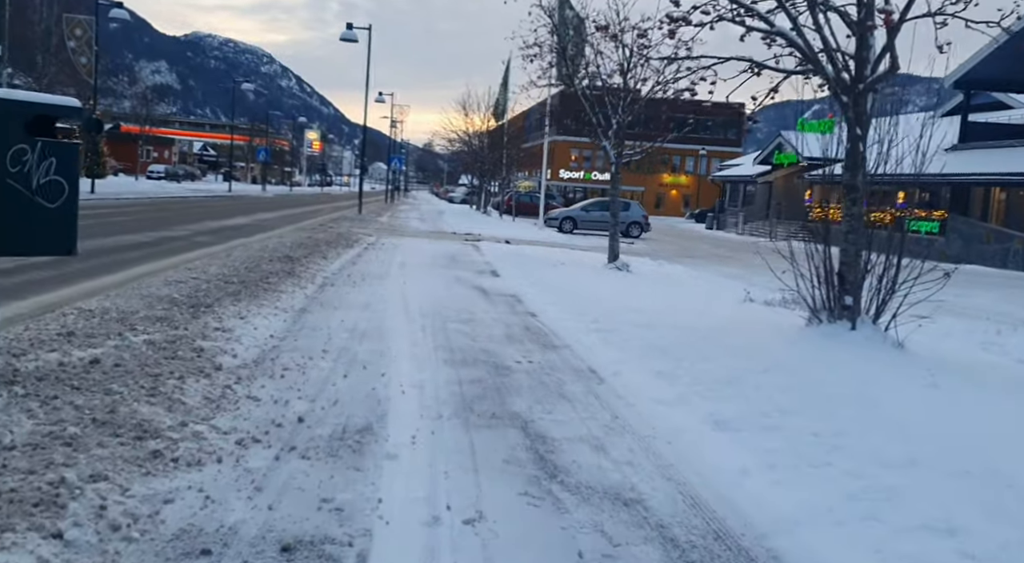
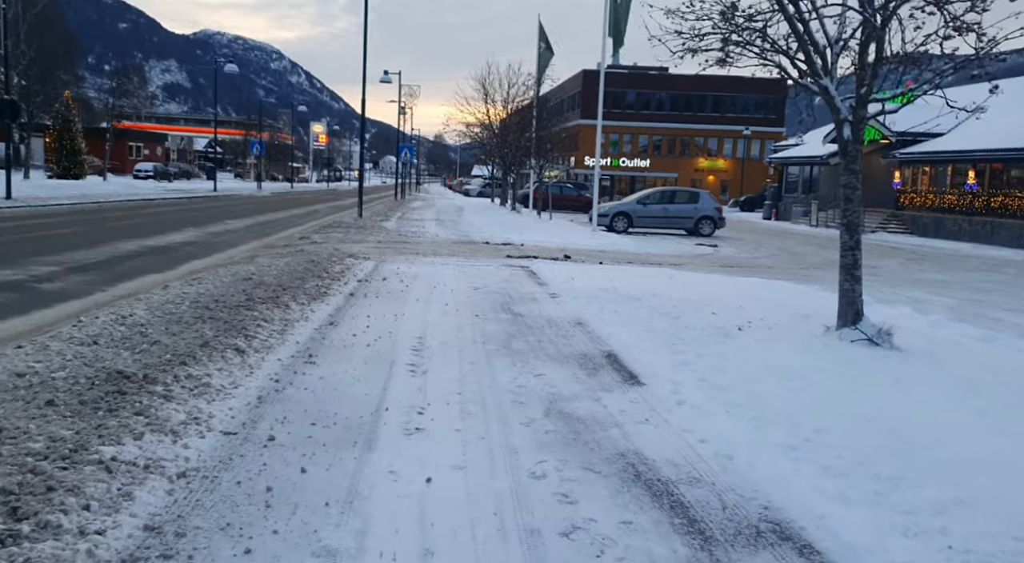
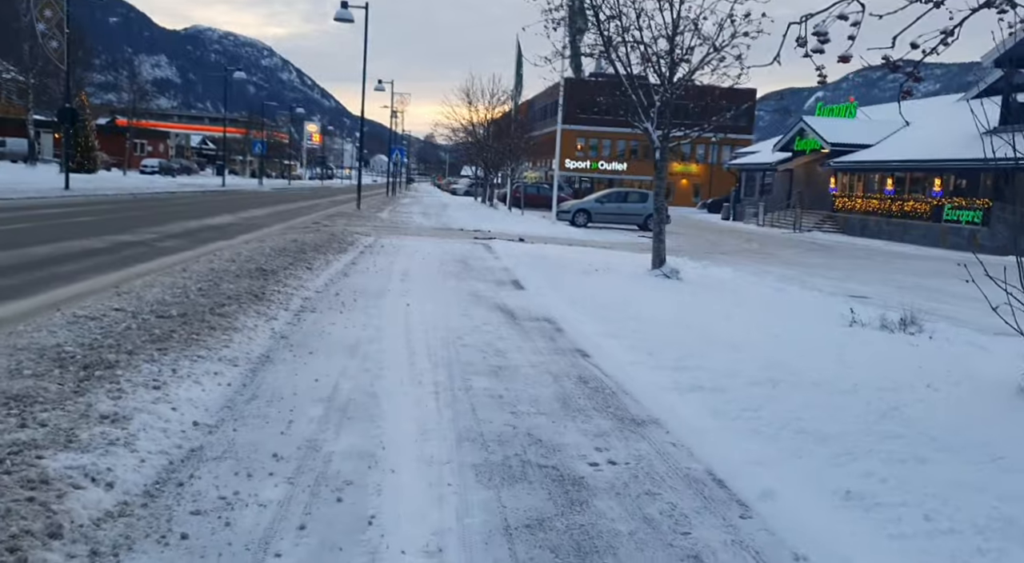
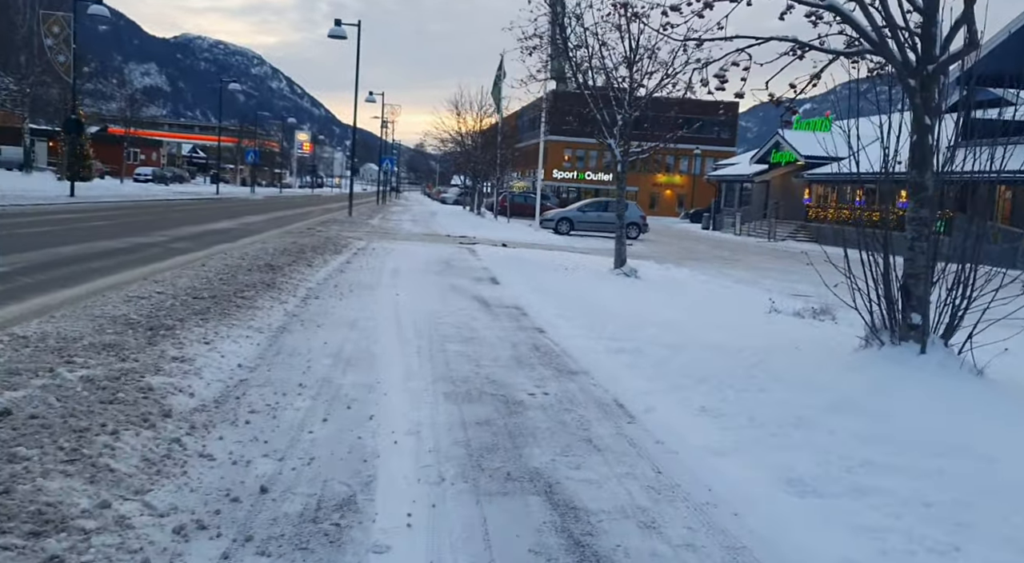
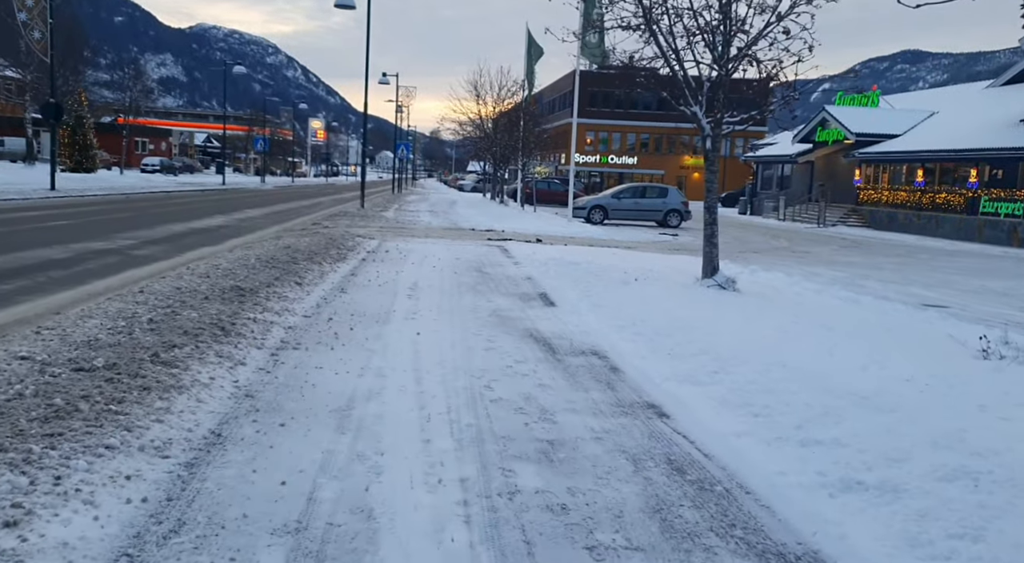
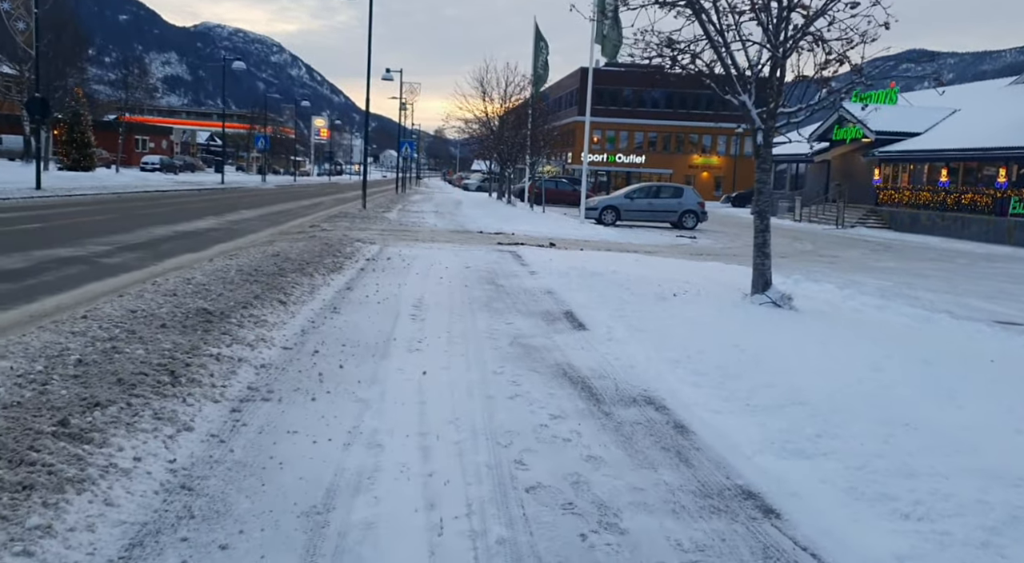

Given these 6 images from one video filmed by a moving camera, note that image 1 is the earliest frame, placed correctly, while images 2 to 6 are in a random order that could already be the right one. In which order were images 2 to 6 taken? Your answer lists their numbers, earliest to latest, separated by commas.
4, 3, 5, 6, 2
